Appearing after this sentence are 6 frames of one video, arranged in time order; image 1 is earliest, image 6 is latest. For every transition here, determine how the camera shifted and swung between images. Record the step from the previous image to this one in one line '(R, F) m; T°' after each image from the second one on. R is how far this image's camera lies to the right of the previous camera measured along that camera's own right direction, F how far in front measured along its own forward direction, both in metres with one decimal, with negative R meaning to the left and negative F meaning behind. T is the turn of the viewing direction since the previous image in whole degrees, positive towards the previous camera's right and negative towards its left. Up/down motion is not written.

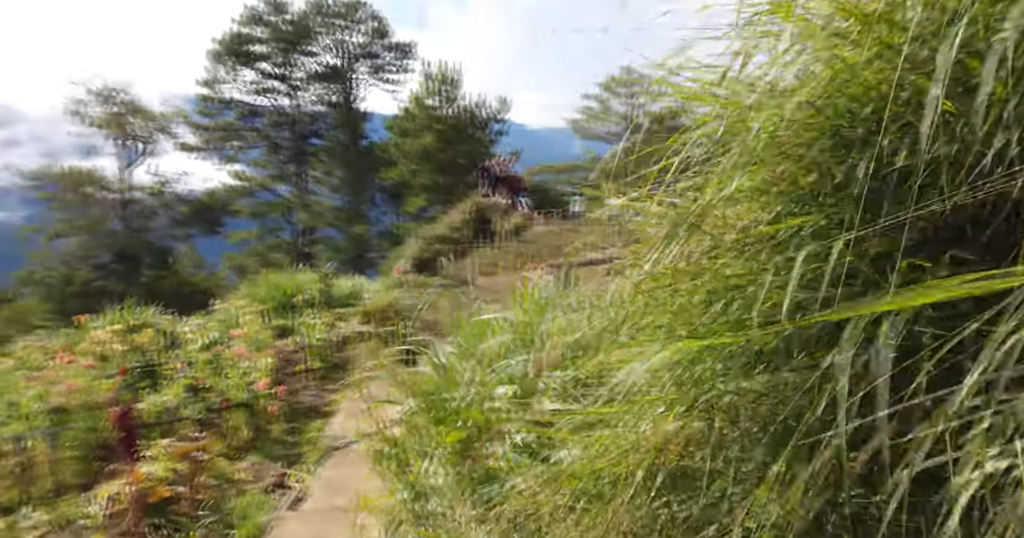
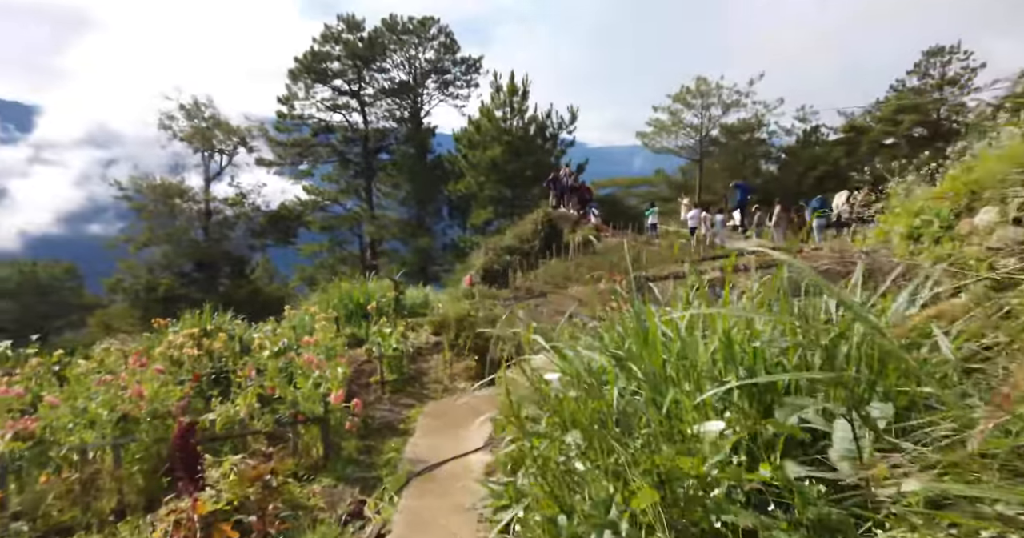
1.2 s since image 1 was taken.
(-0.2, +0.4) m; -6°
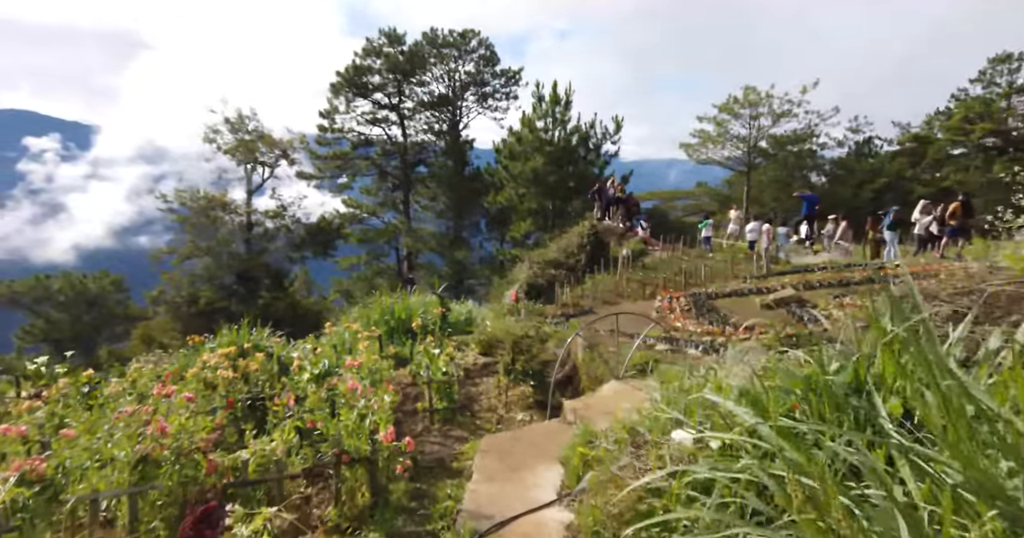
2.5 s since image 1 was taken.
(-0.2, +0.5) m; -3°
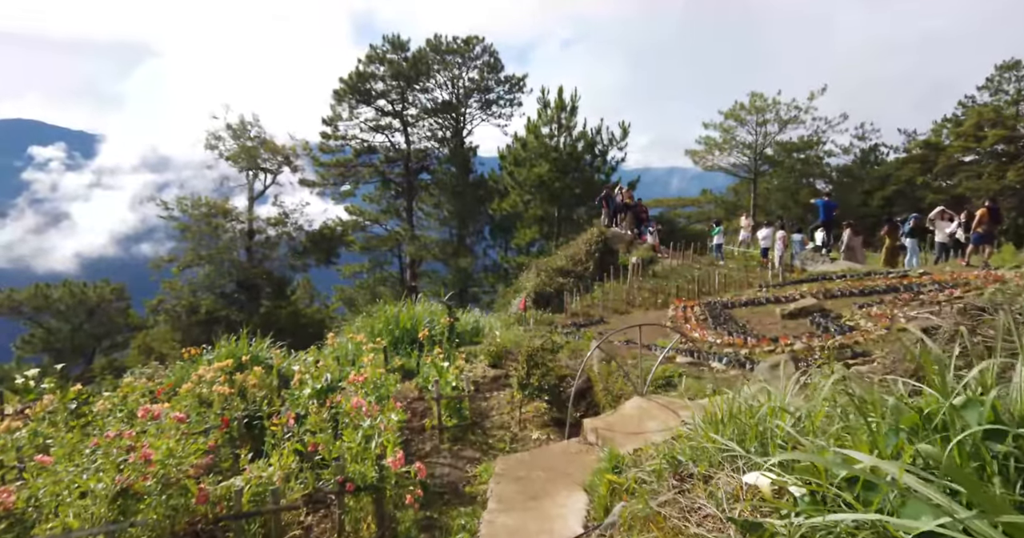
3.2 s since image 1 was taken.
(-0.1, +0.3) m; 0°
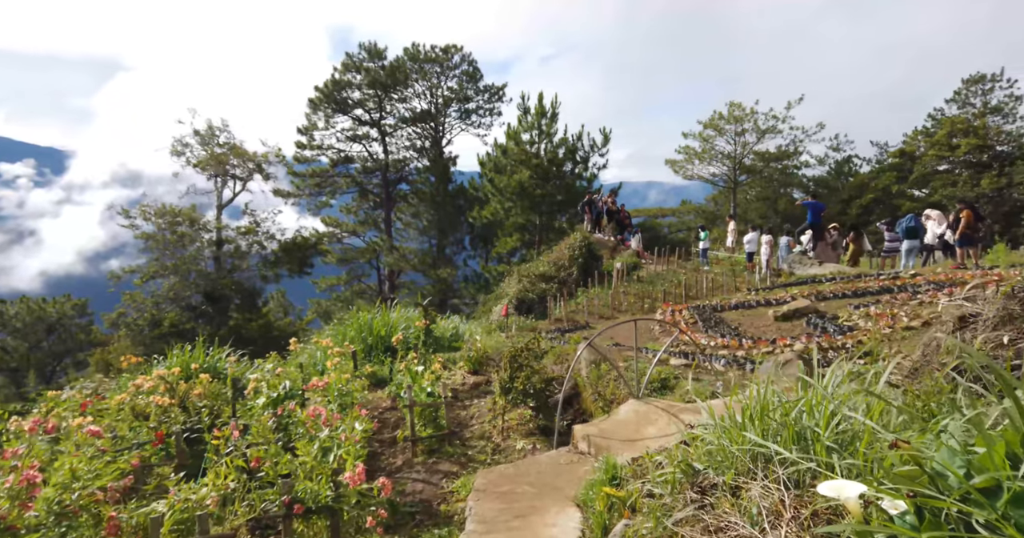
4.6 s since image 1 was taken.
(0.0, +0.4) m; +2°
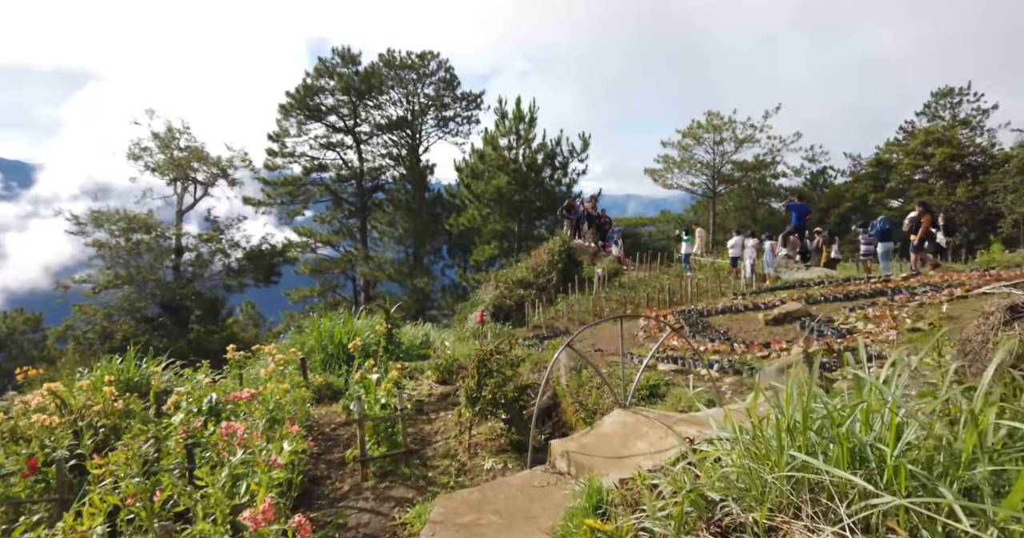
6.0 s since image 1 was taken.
(+0.1, +0.5) m; +2°
